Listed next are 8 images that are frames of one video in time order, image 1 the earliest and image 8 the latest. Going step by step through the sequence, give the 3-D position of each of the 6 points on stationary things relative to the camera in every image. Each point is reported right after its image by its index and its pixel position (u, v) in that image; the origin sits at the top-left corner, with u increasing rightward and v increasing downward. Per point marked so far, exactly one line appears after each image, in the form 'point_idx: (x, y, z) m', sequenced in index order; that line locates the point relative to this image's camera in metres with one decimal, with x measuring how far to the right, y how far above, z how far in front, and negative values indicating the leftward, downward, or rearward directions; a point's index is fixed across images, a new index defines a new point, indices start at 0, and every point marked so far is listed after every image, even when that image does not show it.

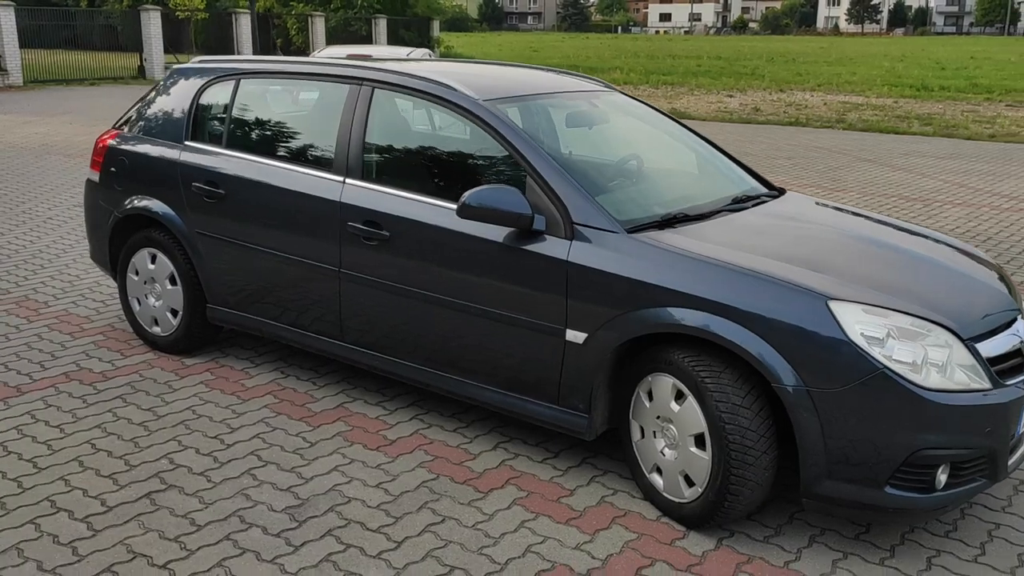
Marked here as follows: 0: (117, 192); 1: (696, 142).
0: (-2.2, +0.5, +5.1) m
1: (+1.0, +0.8, +5.0) m
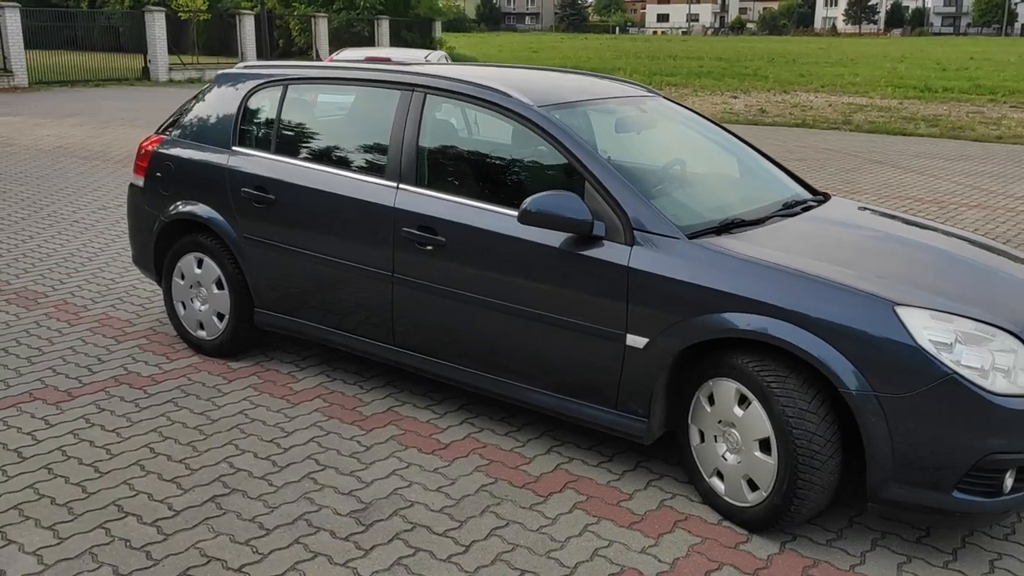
0: (-1.9, +0.5, +5.2) m
1: (+1.2, +0.8, +5.1) m
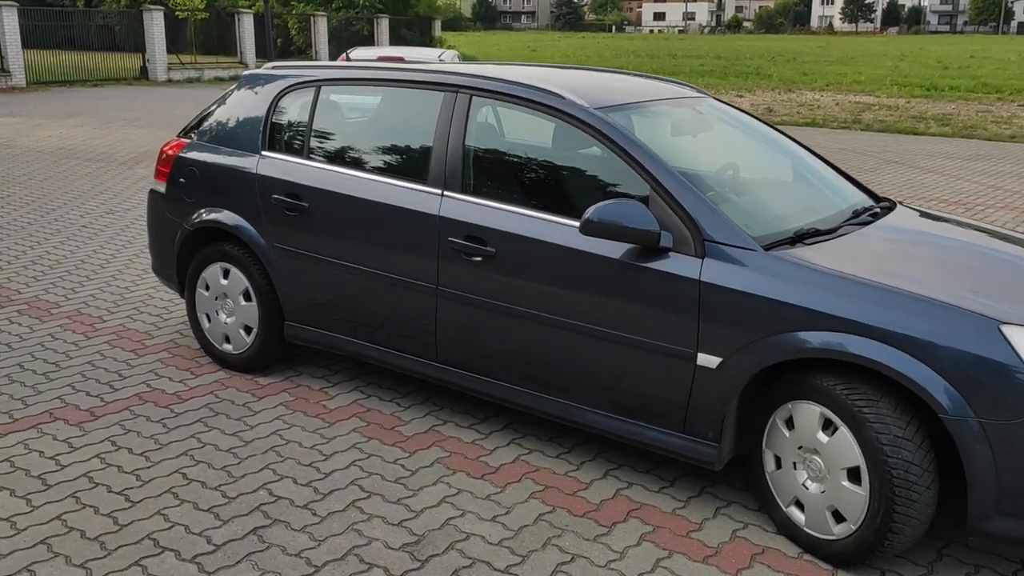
0: (-1.7, +0.4, +4.9) m
1: (+1.4, +0.7, +4.8) m
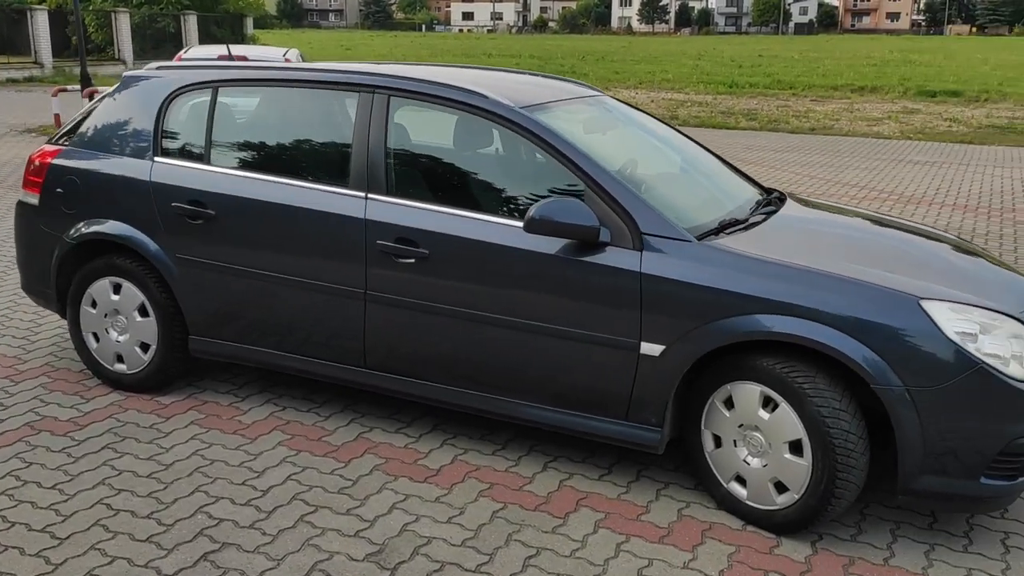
0: (-2.2, +0.3, +4.6) m
1: (+0.9, +0.8, +5.1) m
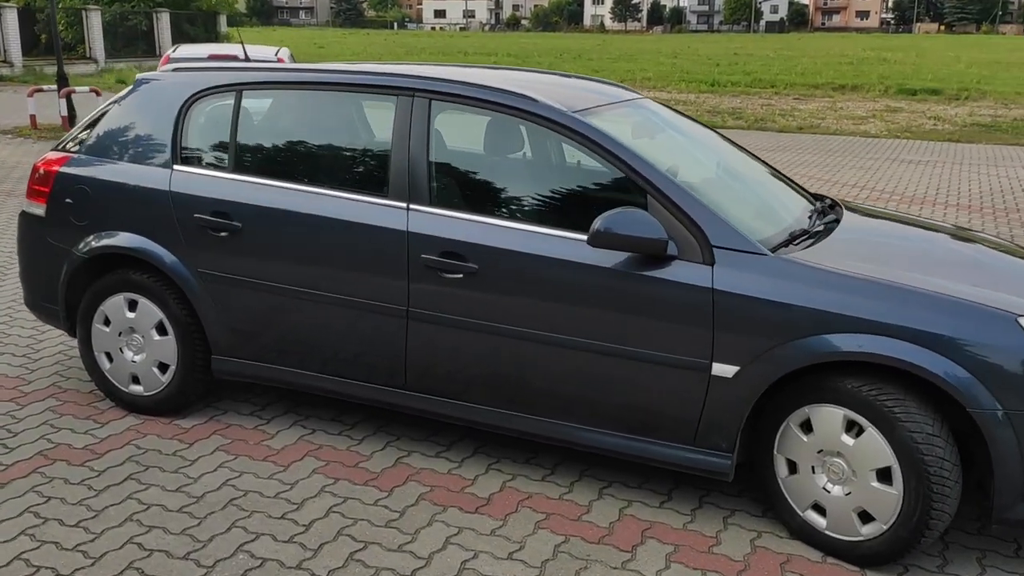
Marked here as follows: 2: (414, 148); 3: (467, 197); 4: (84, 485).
0: (-2.0, +0.3, +4.3) m
1: (+1.1, +0.7, +4.9) m
2: (-0.4, +0.6, +3.8) m
3: (-0.2, +0.4, +3.7) m
4: (-1.6, -0.8, +3.6) m
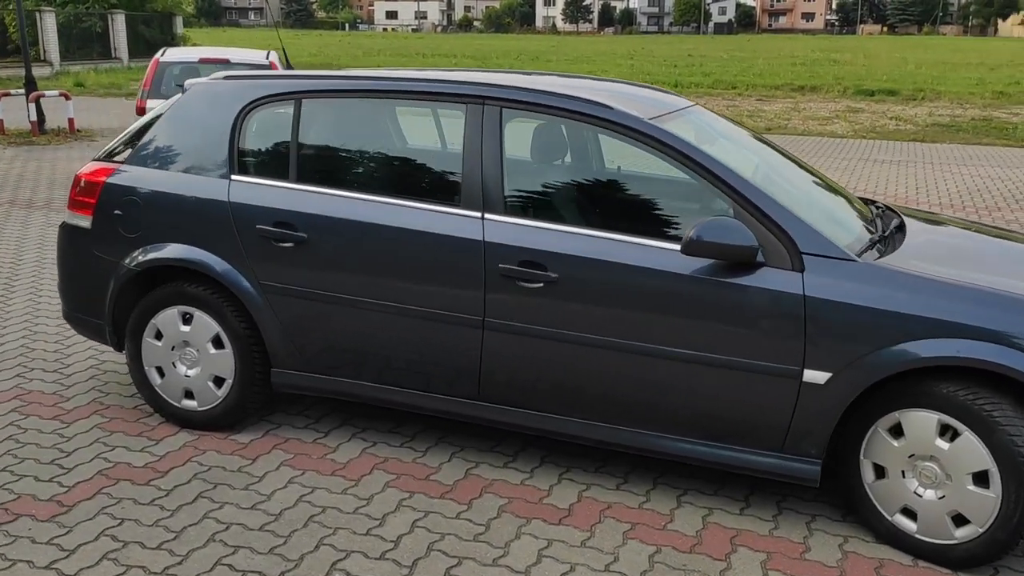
0: (-1.7, +0.2, +4.1) m
1: (+1.3, +0.7, +4.9) m
2: (-0.1, +0.5, +3.7) m
3: (+0.1, +0.3, +3.6) m
4: (-1.3, -0.8, +3.5) m
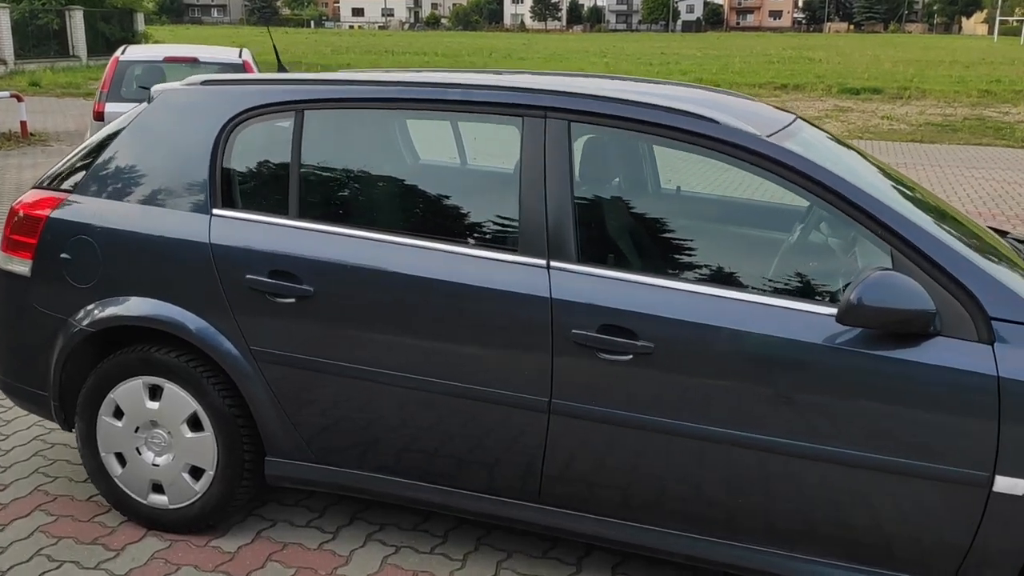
0: (-1.5, 0.0, +3.2) m
1: (+1.5, +0.5, +4.1) m
2: (+0.1, +0.3, +2.8) m
3: (+0.3, +0.1, +2.8) m
4: (-1.1, -1.0, +2.6) m
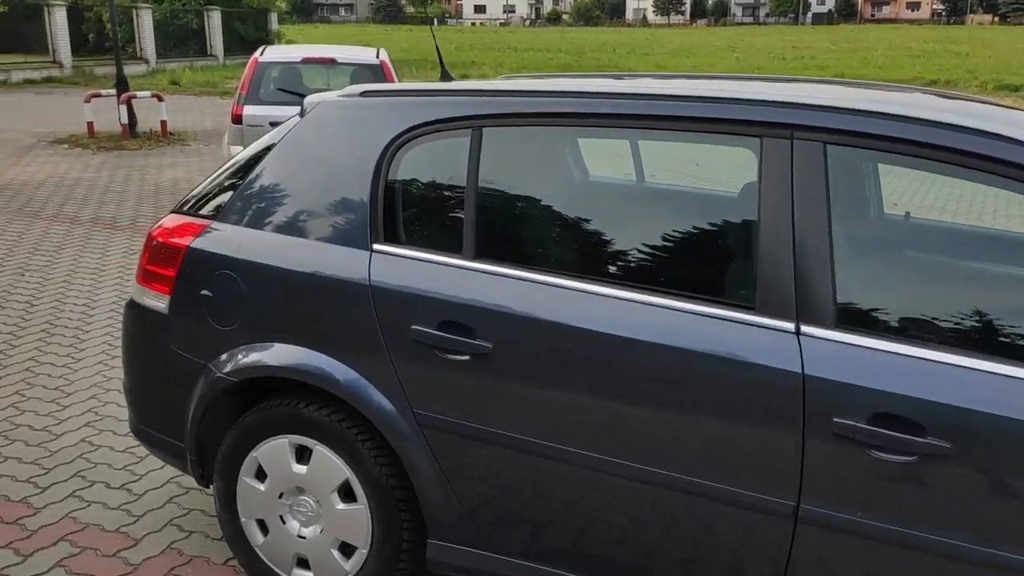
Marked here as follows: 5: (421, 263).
0: (-0.9, -0.1, +2.8) m
1: (+2.2, +0.3, +3.3) m
2: (+0.7, +0.1, +2.2) m
3: (+0.9, -0.1, +2.1) m
4: (-0.6, -1.2, +2.1) m
5: (-0.3, +0.1, +2.6) m
